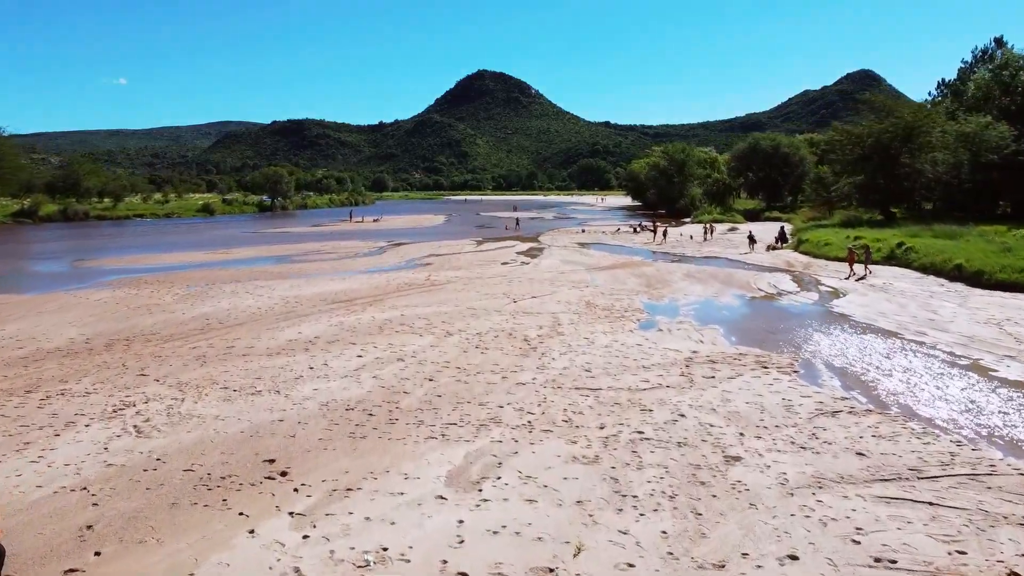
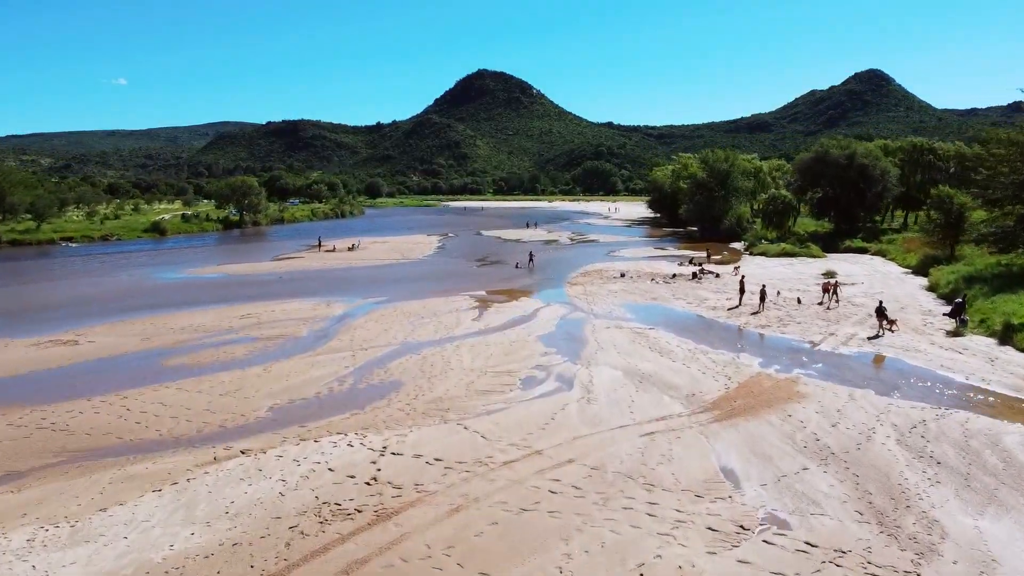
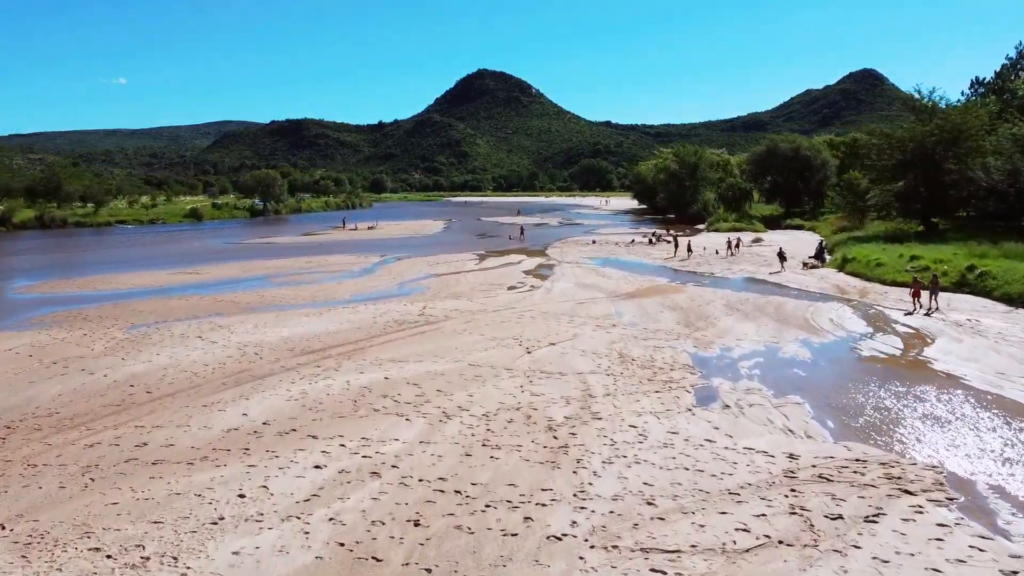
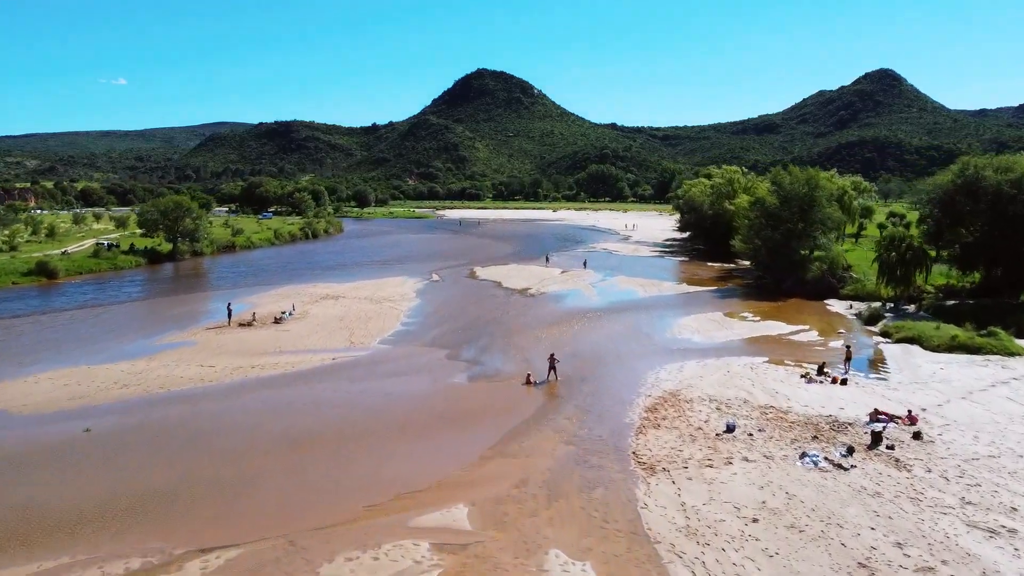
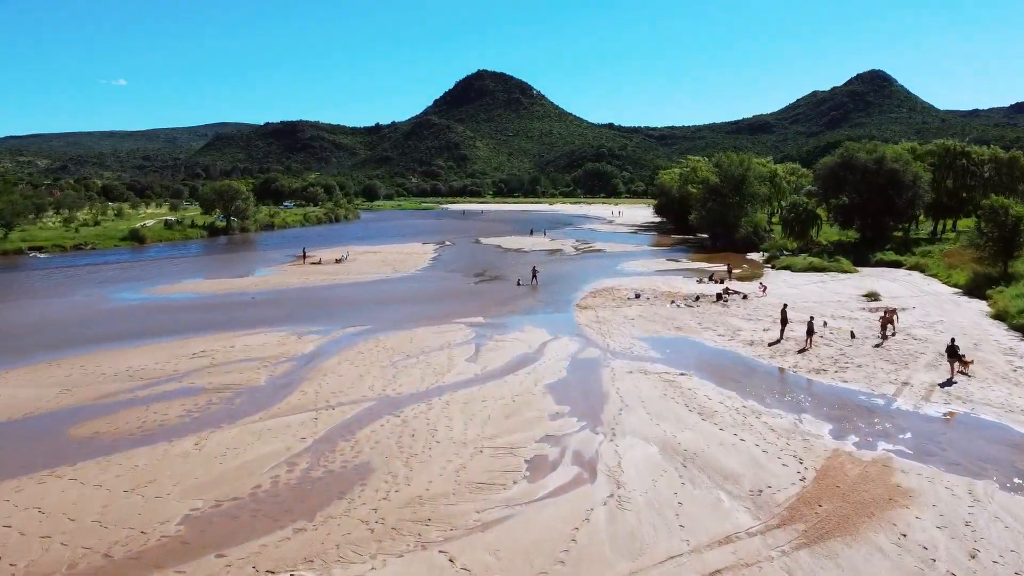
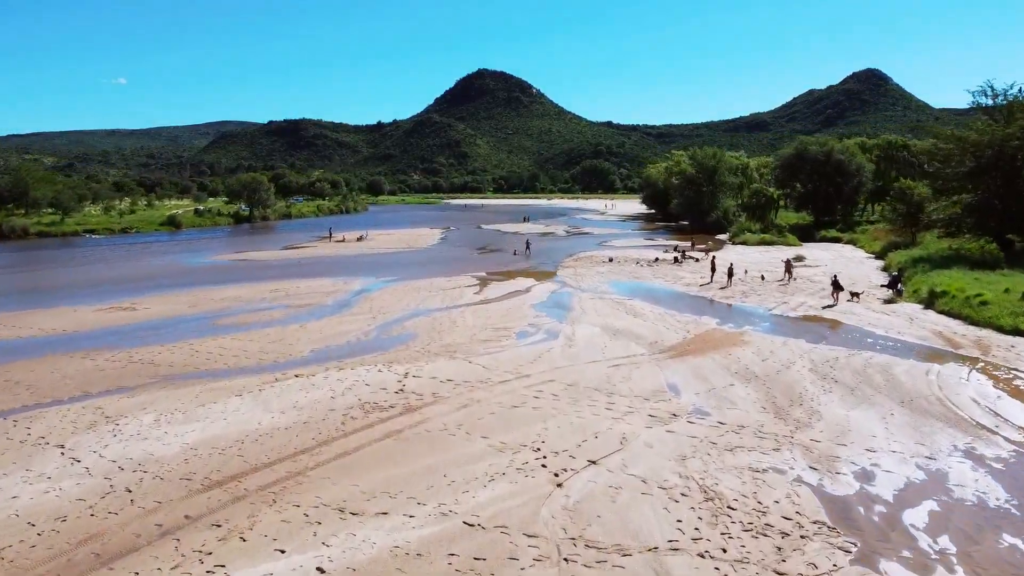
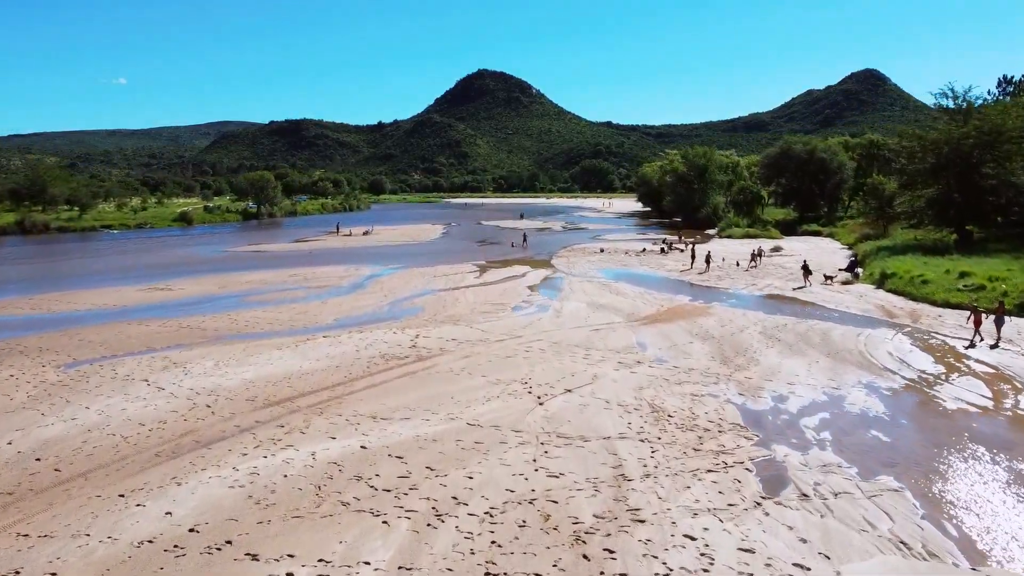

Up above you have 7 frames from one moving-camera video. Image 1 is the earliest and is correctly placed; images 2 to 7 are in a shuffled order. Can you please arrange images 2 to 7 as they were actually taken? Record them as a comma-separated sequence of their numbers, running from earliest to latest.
3, 7, 6, 2, 5, 4
